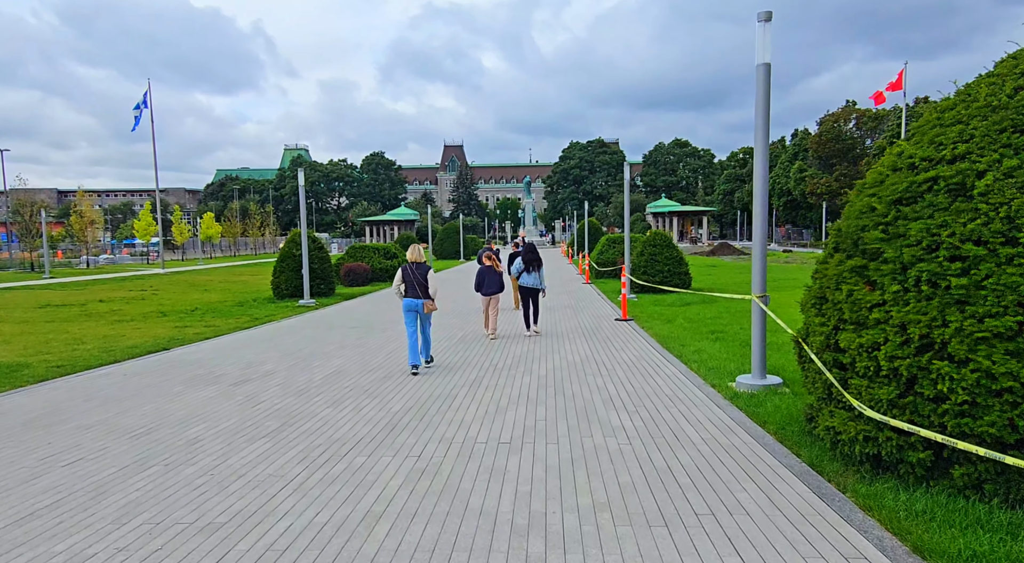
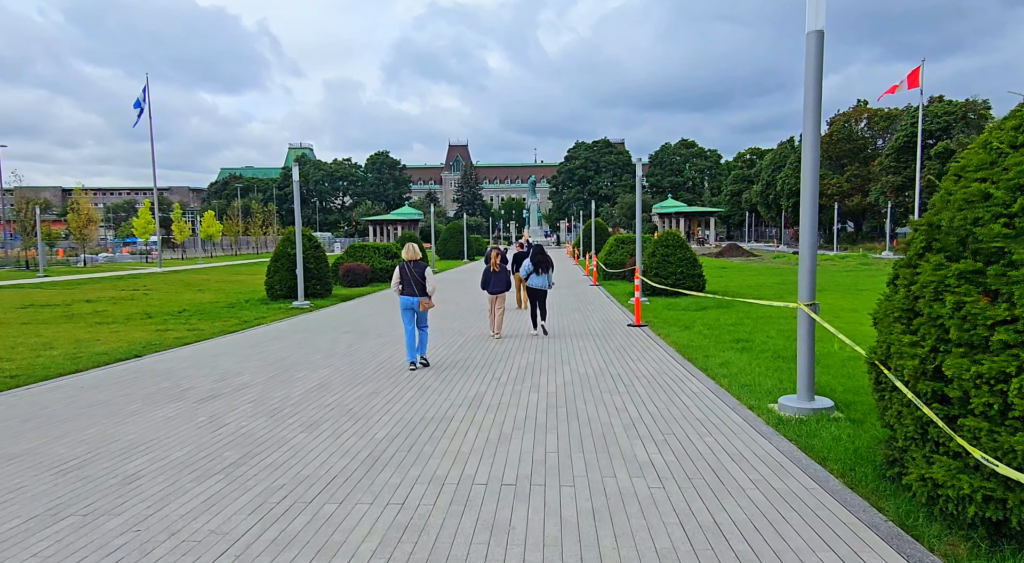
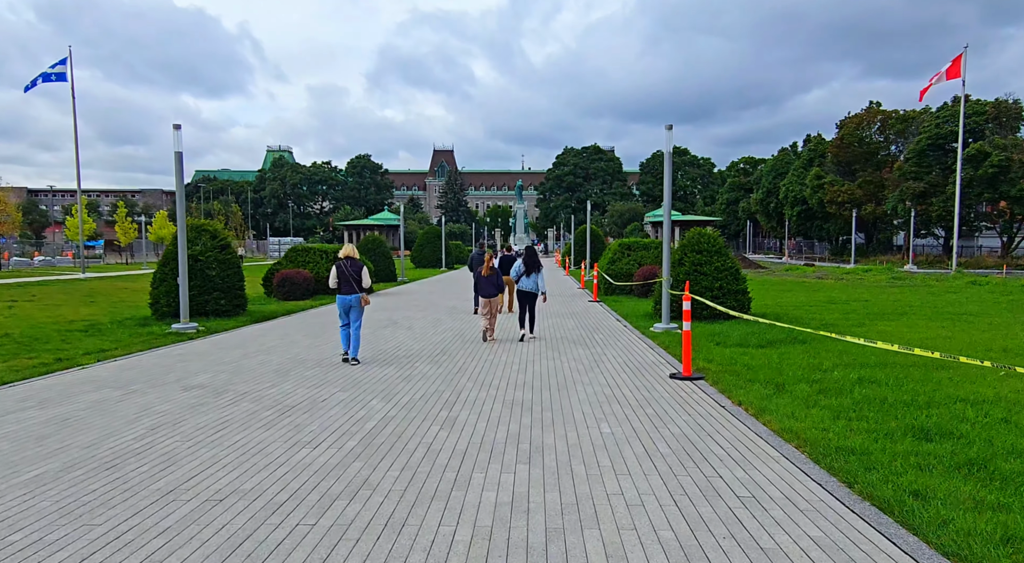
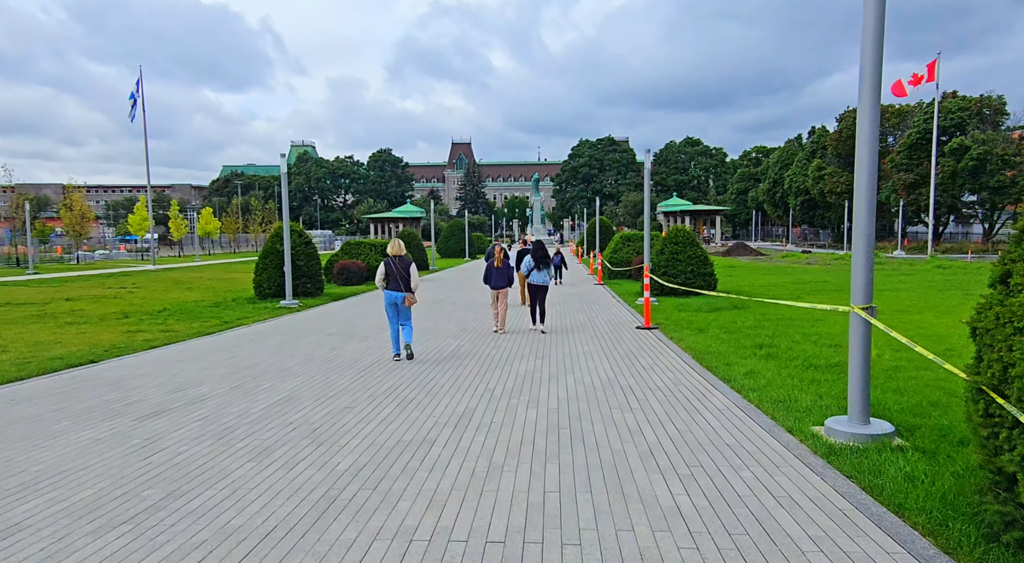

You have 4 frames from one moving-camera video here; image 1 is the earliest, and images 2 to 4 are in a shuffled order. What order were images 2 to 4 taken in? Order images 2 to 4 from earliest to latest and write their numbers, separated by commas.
2, 4, 3
